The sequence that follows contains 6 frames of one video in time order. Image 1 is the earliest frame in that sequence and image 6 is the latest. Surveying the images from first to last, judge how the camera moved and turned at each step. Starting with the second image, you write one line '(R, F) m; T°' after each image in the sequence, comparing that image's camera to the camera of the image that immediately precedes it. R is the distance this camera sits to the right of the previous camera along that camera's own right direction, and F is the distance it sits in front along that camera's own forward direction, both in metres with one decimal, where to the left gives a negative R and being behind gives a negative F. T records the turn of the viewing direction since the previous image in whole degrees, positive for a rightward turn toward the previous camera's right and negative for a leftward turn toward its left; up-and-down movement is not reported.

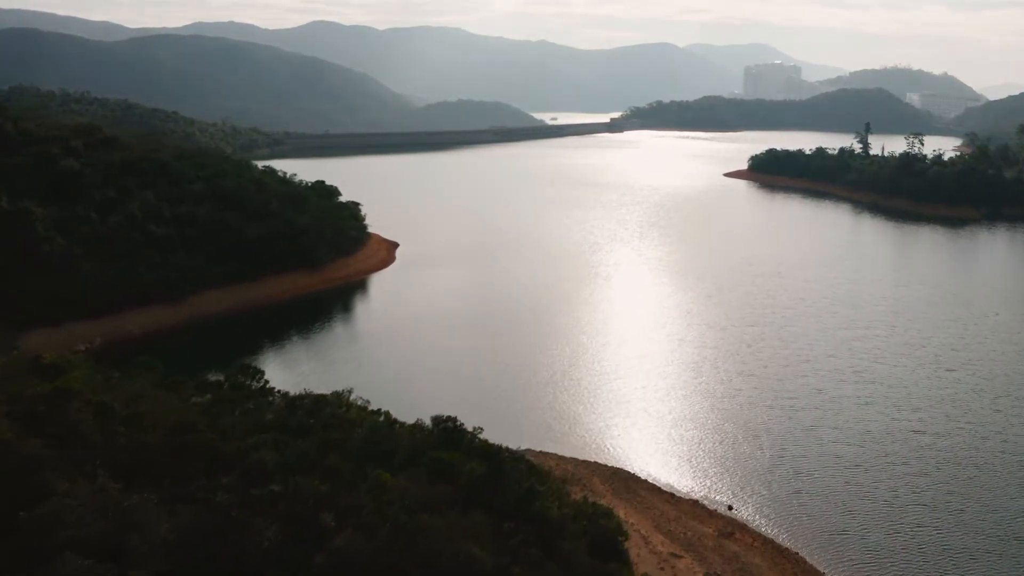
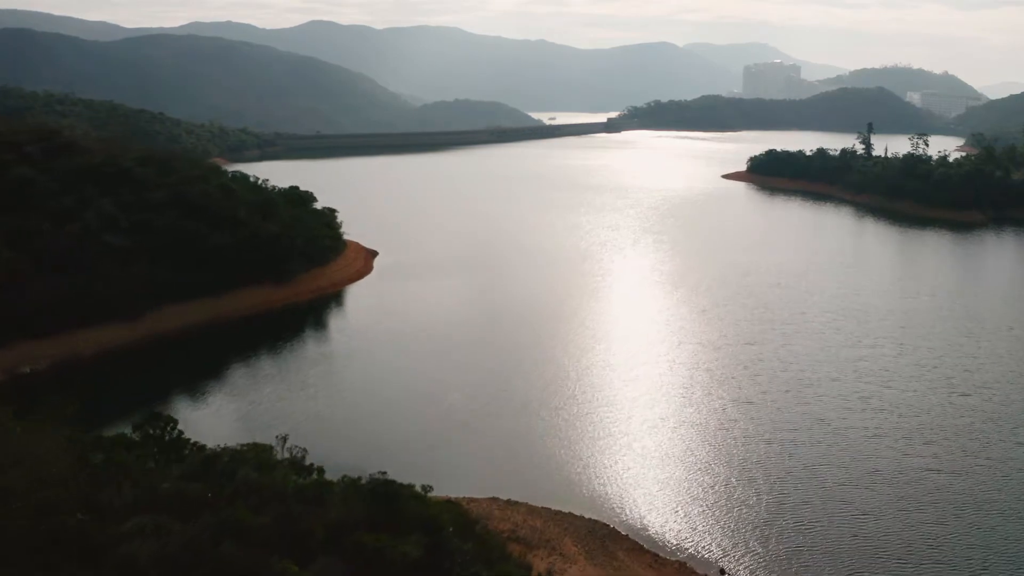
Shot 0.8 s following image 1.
(+0.5, +1.7) m; 0°
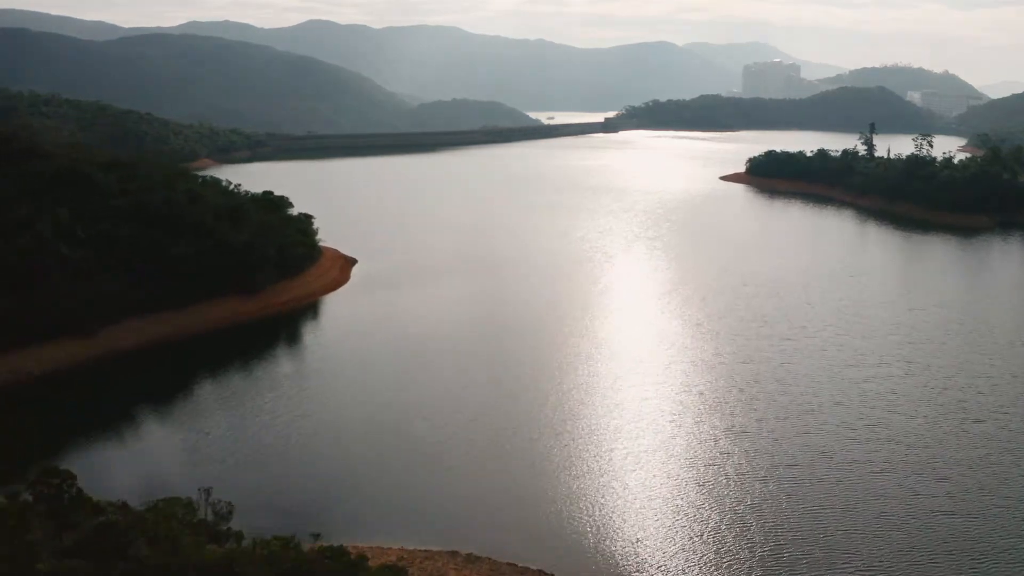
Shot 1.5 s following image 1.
(+0.5, +1.5) m; 0°
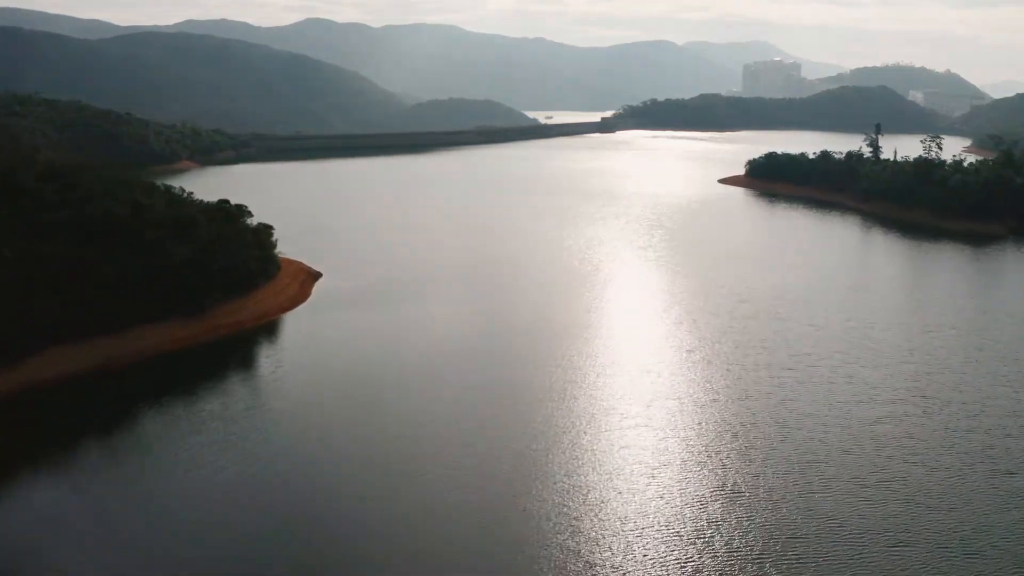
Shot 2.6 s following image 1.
(+0.7, +2.4) m; 0°
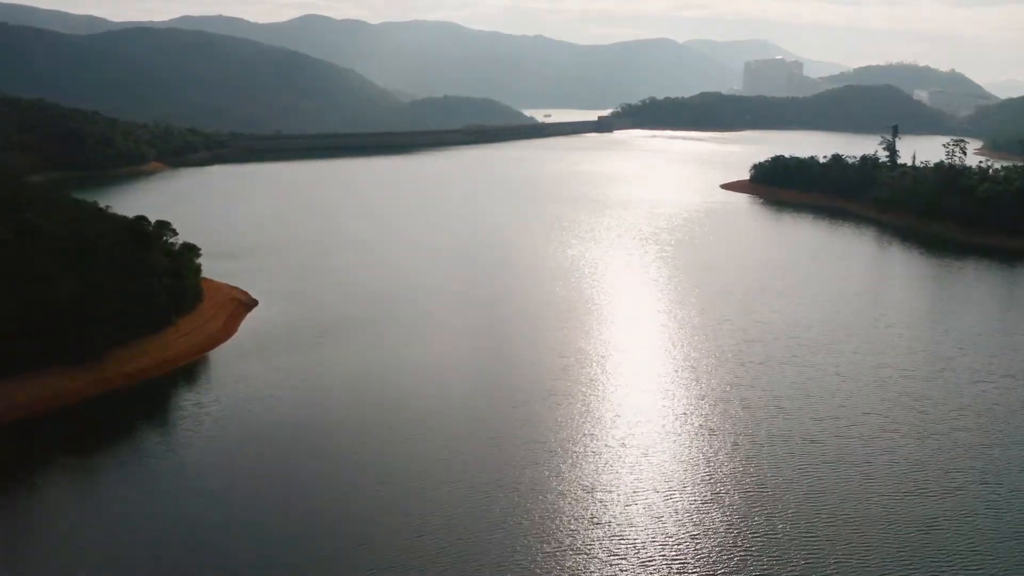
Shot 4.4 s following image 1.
(+0.9, +4.1) m; 0°
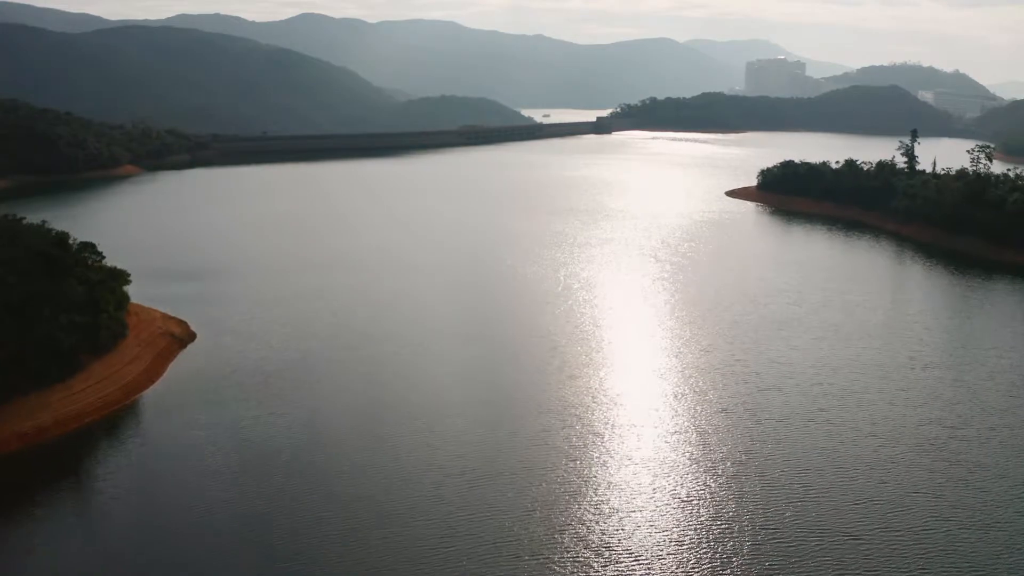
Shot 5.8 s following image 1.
(+0.5, +3.2) m; 0°
